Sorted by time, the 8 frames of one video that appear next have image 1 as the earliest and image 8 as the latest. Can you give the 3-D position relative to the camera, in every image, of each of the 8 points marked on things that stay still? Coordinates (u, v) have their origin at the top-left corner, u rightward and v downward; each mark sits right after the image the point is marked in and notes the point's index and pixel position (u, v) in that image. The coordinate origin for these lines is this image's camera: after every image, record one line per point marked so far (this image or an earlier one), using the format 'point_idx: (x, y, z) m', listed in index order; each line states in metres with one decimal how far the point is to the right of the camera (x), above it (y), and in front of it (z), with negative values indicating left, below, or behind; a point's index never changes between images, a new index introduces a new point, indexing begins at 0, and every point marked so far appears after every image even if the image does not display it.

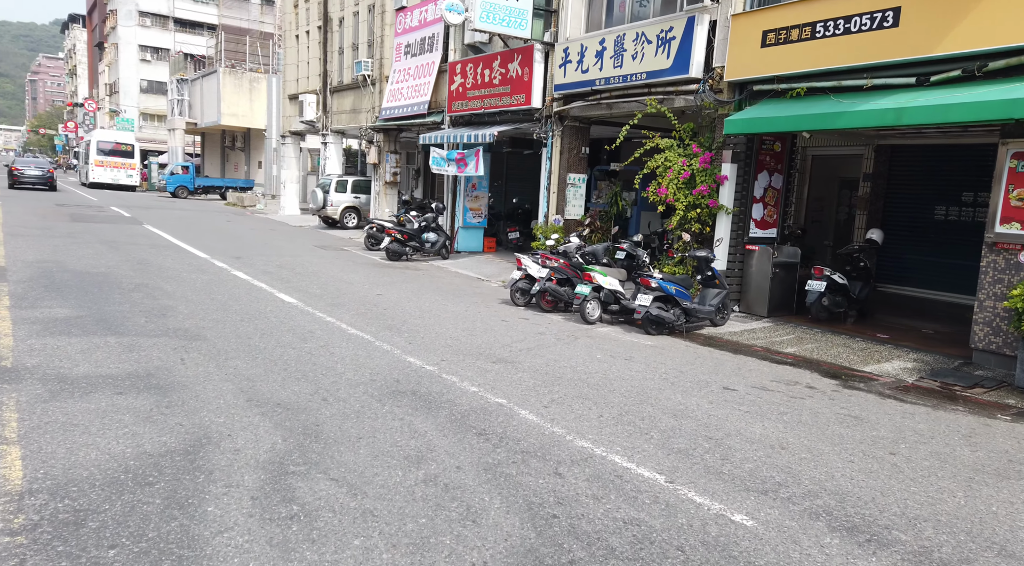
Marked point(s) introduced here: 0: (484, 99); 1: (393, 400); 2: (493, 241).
0: (-0.7, +4.1, +17.4) m
1: (-1.0, -0.9, +6.3) m
2: (-0.6, +1.1, +19.4) m
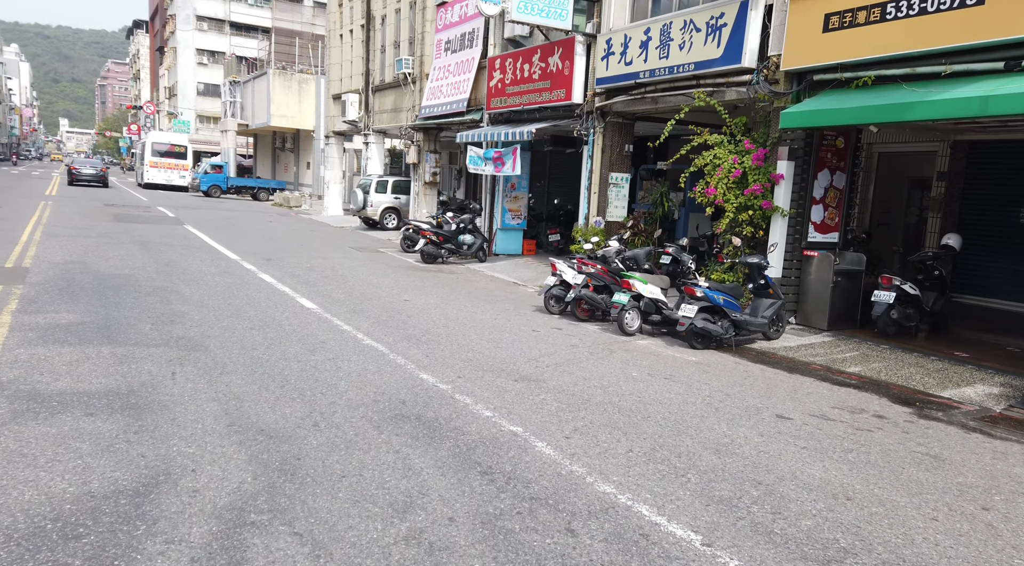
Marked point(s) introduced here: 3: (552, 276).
0: (+0.2, +4.0, +16.7) m
1: (-0.8, -1.0, +5.5) m
2: (+0.4, +1.0, +18.6) m
3: (+0.5, +0.1, +11.4) m
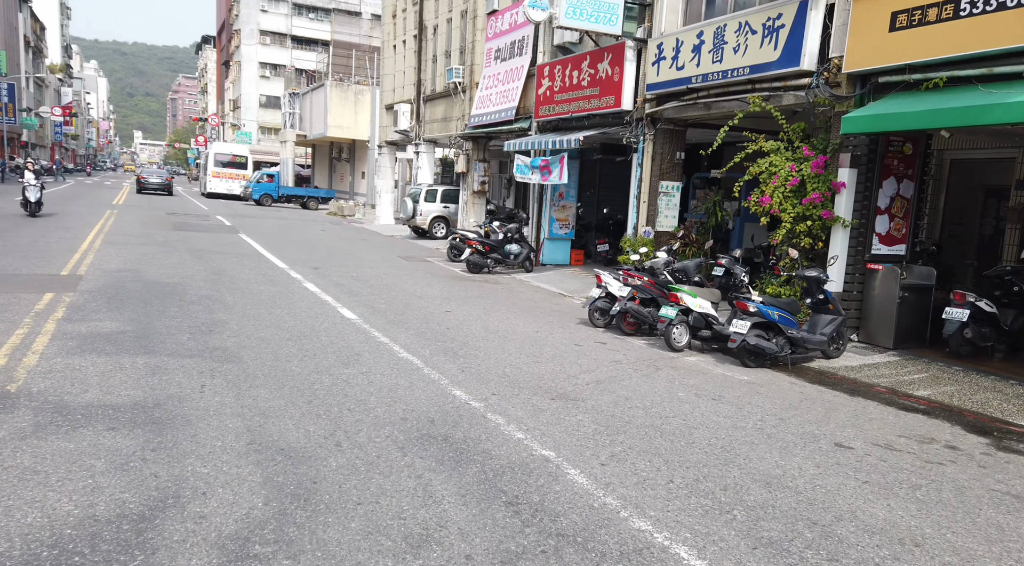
0: (+1.3, +3.8, +16.3) m
1: (-0.6, -1.1, +5.2) m
2: (+1.6, +0.7, +18.2) m
3: (+1.2, -0.1, +11.0) m
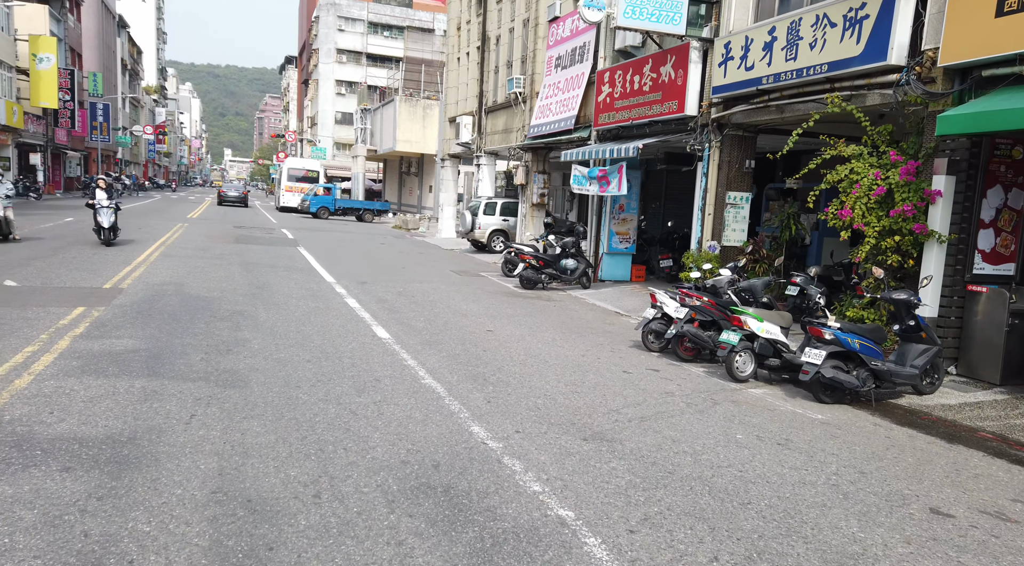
0: (+2.4, +3.4, +15.3) m
1: (-0.6, -1.2, +4.4) m
2: (+2.8, +0.3, +17.1) m
3: (+1.8, -0.3, +10.0) m
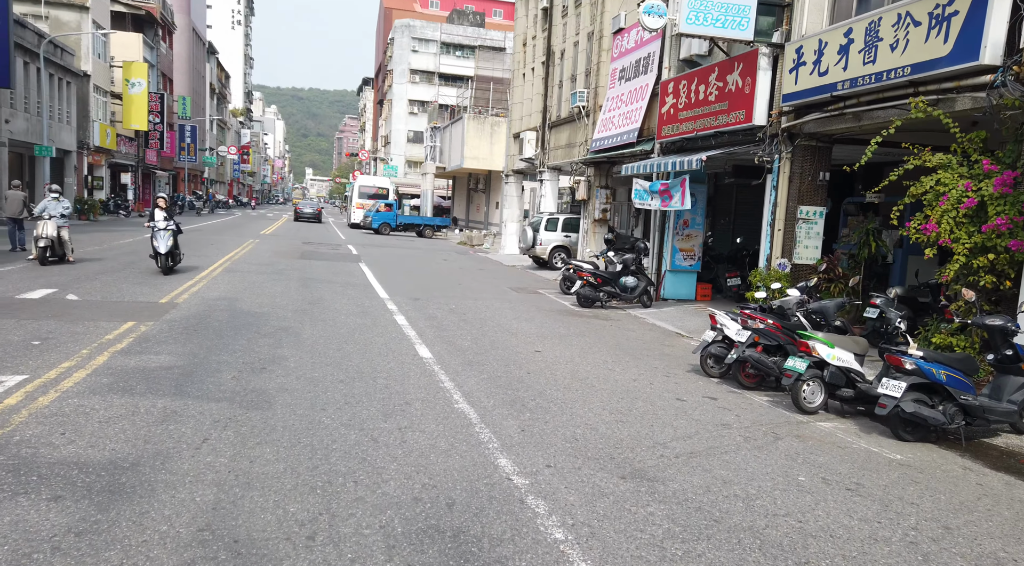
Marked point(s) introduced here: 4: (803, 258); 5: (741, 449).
0: (+3.5, +3.1, +14.7) m
1: (-0.5, -1.3, +3.9) m
2: (+4.1, -0.1, +16.3) m
3: (+2.4, -0.6, +9.3) m
4: (+4.7, +0.4, +12.6) m
5: (+1.8, -1.3, +6.3) m
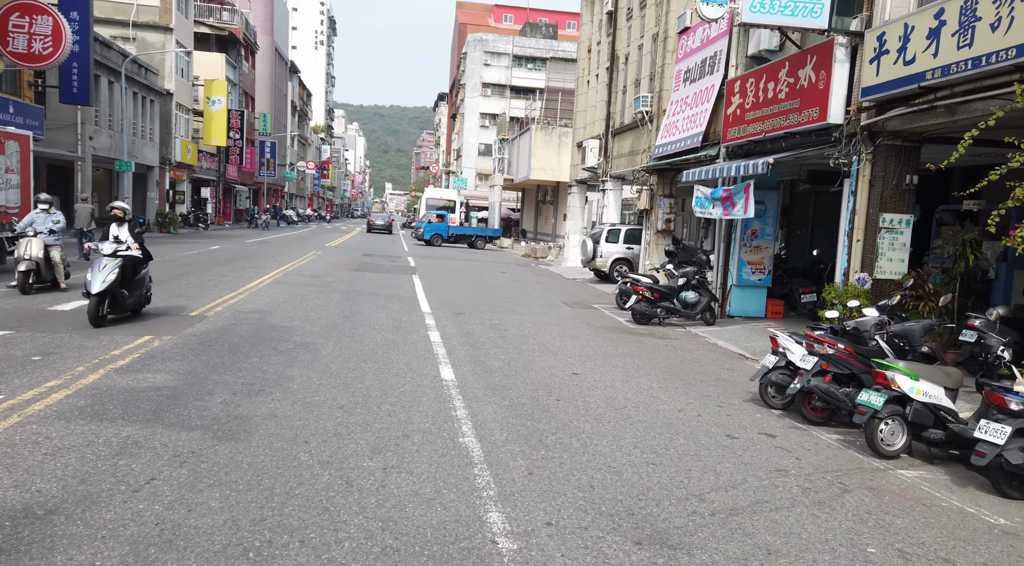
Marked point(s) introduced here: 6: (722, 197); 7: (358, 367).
0: (+4.4, +2.8, +13.4) m
1: (-0.7, -1.4, +3.0) m
2: (+5.1, -0.4, +14.9) m
3: (+2.7, -0.7, +8.1) m
4: (+5.3, +0.1, +11.1) m
5: (+1.9, -1.4, +5.1) m
6: (+3.7, +1.5, +13.8) m
7: (-1.7, -0.9, +8.7) m
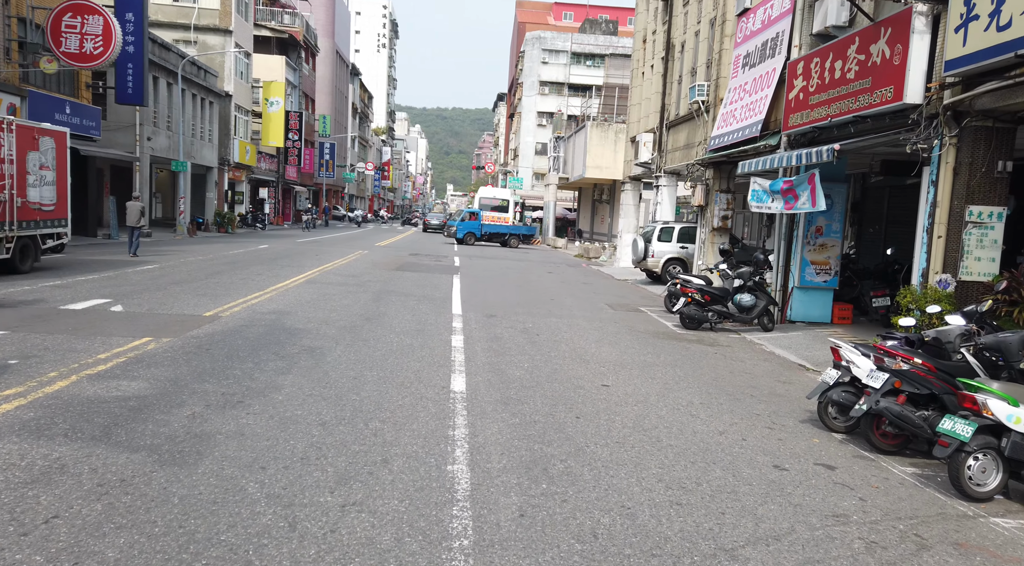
0: (+4.9, +2.8, +12.0) m
1: (-0.9, -1.4, +2.1) m
2: (+5.7, -0.4, +13.5) m
3: (+2.8, -0.8, +6.9) m
4: (+5.7, +0.1, +9.7) m
5: (+1.8, -1.4, +4.0) m
6: (+4.3, +1.5, +12.4) m
7: (-1.5, -0.9, +7.8) m
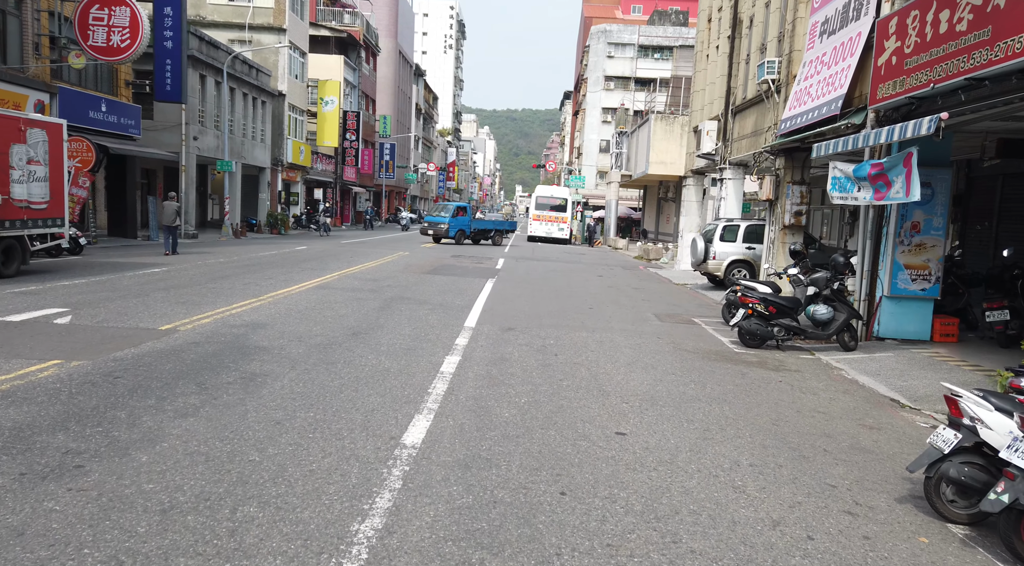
0: (+5.1, +2.6, +9.5) m
1: (-1.6, -1.5, +0.1) m
2: (+6.1, -0.5, +10.8) m
3: (+2.5, -0.9, +4.5) m
4: (+5.7, 0.0, +7.1) m
5: (+1.2, -1.5, +1.7) m
6: (+4.6, +1.4, +10.0) m
7: (-1.7, -1.0, +5.9) m
